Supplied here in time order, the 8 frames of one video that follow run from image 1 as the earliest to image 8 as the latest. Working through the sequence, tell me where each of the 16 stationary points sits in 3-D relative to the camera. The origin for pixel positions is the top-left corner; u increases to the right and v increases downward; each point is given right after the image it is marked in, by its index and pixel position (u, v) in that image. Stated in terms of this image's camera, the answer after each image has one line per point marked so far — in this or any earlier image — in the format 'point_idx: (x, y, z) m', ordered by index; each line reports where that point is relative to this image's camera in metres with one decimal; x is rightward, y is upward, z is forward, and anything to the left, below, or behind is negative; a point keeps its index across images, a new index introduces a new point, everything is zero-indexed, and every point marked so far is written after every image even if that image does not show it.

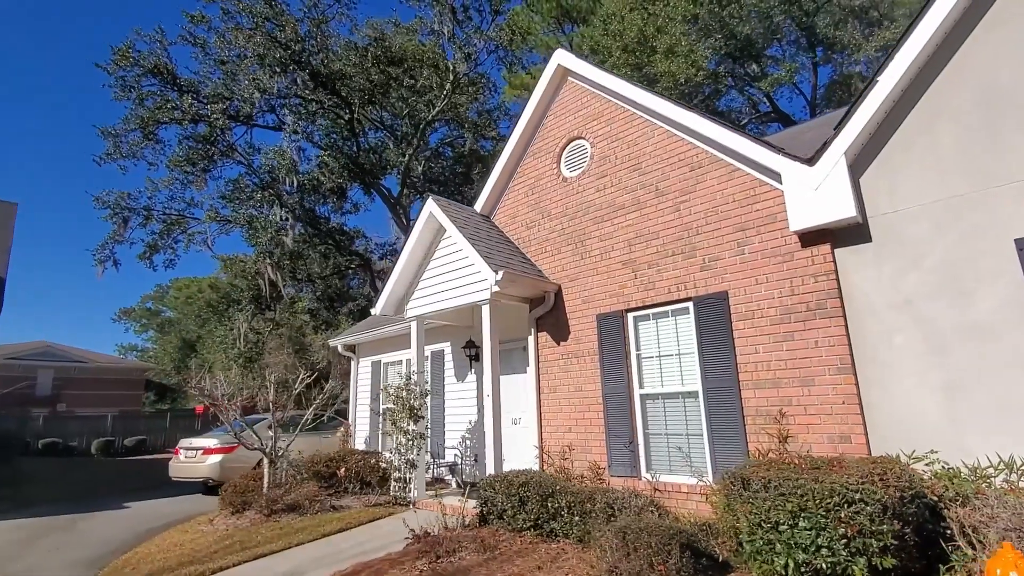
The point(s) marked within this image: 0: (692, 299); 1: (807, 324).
0: (+2.5, -0.2, +7.2) m
1: (+3.5, -0.4, +6.1) m
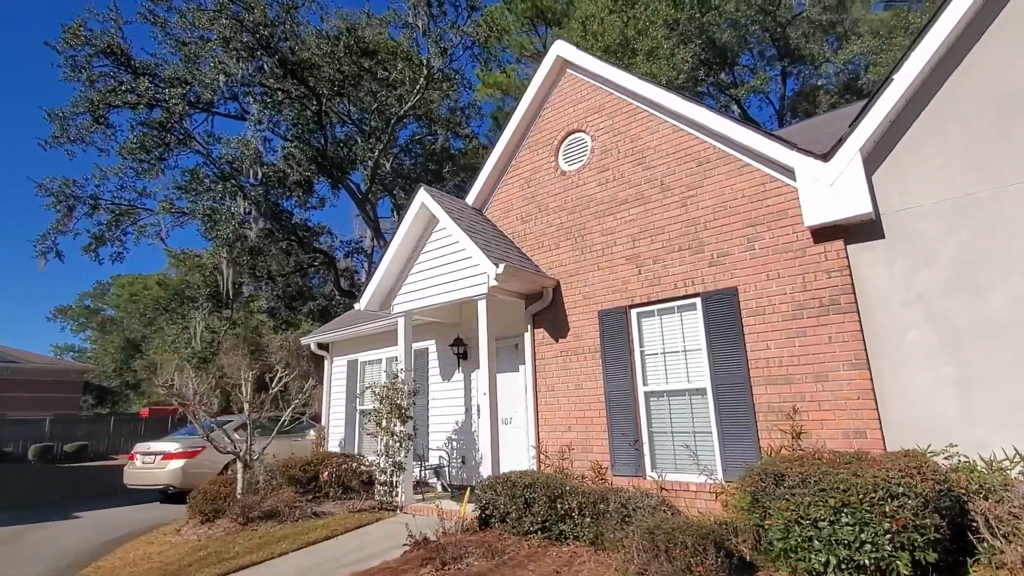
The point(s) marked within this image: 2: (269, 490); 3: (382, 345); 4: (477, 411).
0: (+2.6, -0.1, +7.1) m
1: (+3.6, -0.4, +6.1) m
2: (-4.3, -3.6, +9.3) m
3: (-3.2, -1.4, +12.6) m
4: (-0.7, -2.4, +10.2) m
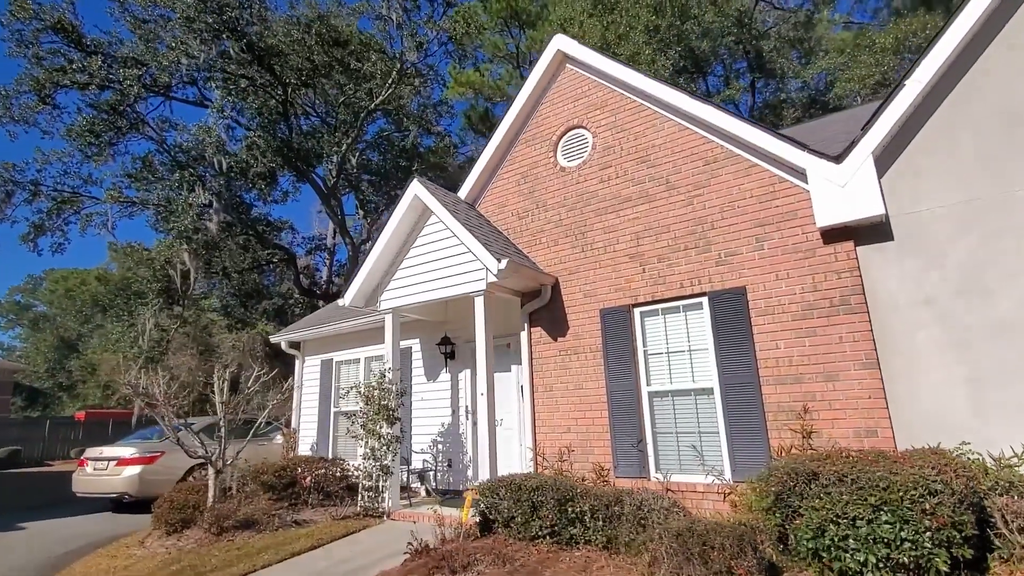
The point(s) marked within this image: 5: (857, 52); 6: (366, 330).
0: (+2.6, -0.1, +7.0) m
1: (+3.8, -0.4, +6.1) m
2: (-4.5, -3.5, +8.6) m
3: (-3.5, -1.3, +12.1) m
4: (-0.9, -2.4, +9.9) m
5: (+12.3, +8.4, +18.4) m
6: (-3.4, -1.0, +11.9) m
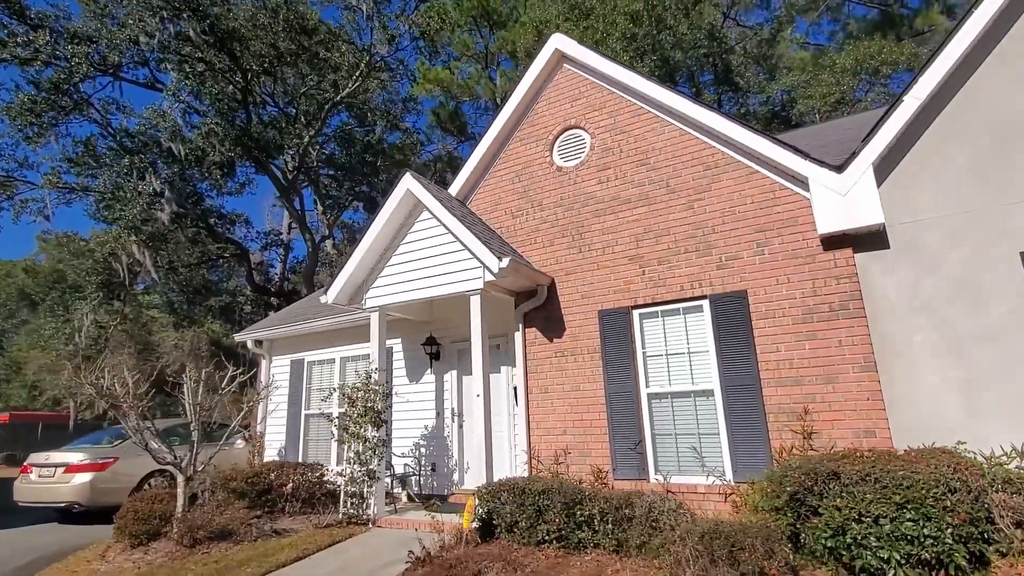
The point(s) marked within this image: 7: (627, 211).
0: (+2.7, -0.1, +7.1) m
1: (+3.9, -0.4, +6.3) m
2: (-4.6, -3.4, +8.0) m
3: (-3.9, -1.2, +11.6) m
4: (-1.1, -2.4, +9.6) m
5: (+11.4, +8.1, +19.3) m
6: (-3.7, -0.9, +11.5) m
7: (+1.8, +1.2, +7.9) m
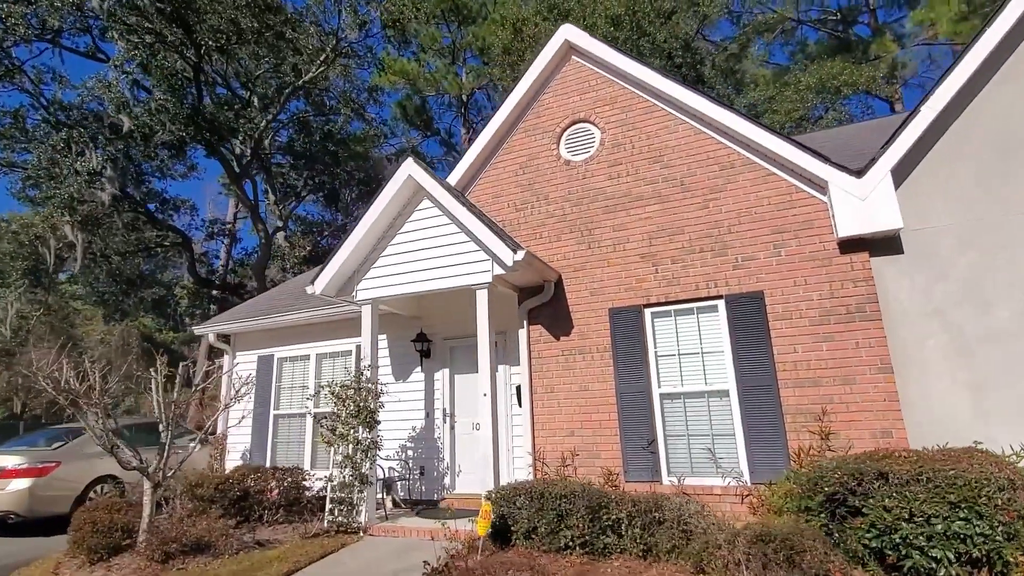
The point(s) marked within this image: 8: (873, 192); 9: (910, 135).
0: (+2.9, -0.1, +7.1) m
1: (+4.1, -0.5, +6.4) m
2: (-4.6, -3.2, +7.2) m
3: (-4.2, -1.0, +10.9) m
4: (-1.2, -2.3, +9.2) m
5: (+10.5, +7.8, +20.2) m
6: (-4.0, -0.7, +10.7) m
7: (+1.9, +1.2, +7.8) m
8: (+4.4, +1.2, +6.4) m
9: (+4.9, +1.9, +6.4) m
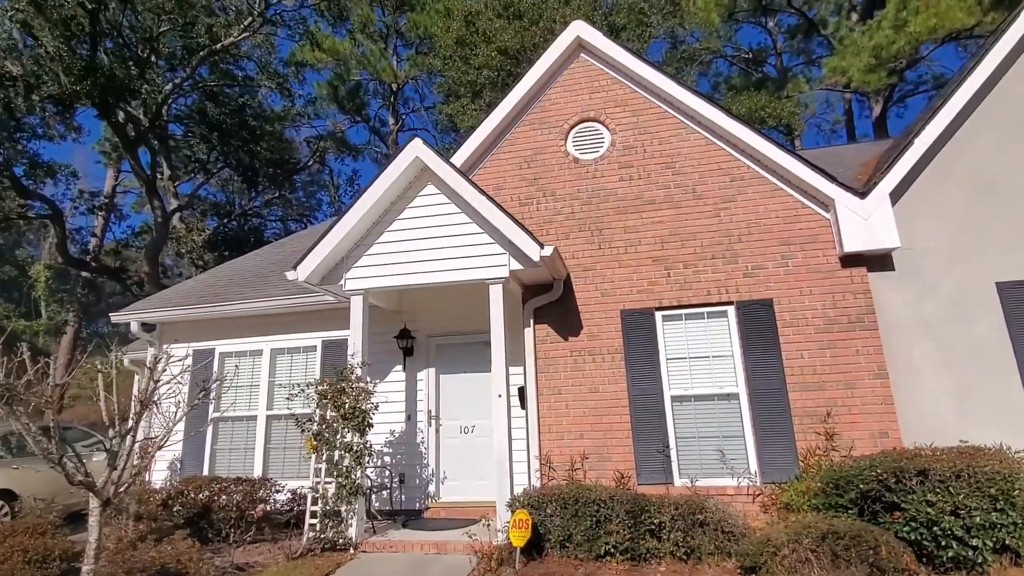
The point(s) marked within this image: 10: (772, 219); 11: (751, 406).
0: (+3.1, -0.2, +7.3) m
1: (+4.5, -0.6, +6.9) m
2: (-4.3, -2.9, +6.0) m
3: (-4.6, -0.8, +9.6) m
4: (-1.4, -2.2, +8.6) m
5: (+8.4, +7.3, +21.7) m
6: (-4.3, -0.5, +9.6) m
7: (+2.1, +1.2, +7.9) m
8: (+4.8, +1.0, +6.9) m
9: (+5.3, +1.7, +7.0) m
10: (+3.7, +1.0, +7.5) m
11: (+3.2, -1.6, +7.0) m
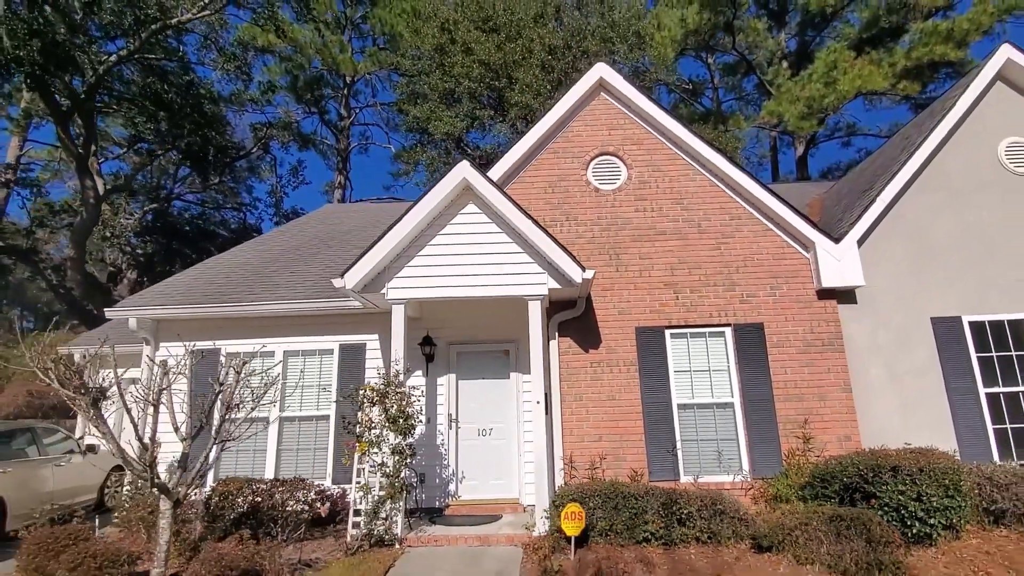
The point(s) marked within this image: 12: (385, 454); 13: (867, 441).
0: (+3.6, -0.6, +8.6) m
1: (+5.0, -1.1, +8.4) m
2: (-3.7, -3.0, +6.1) m
3: (-4.4, -0.8, +9.7) m
4: (-1.1, -2.3, +9.1) m
5: (+7.0, +6.7, +23.6) m
6: (-4.1, -0.5, +9.6) m
7: (+2.6, +0.8, +8.9) m
8: (+5.4, +0.5, +8.5) m
9: (+5.9, +1.2, +8.6) m
10: (+4.3, +0.6, +8.8) m
11: (+3.7, -2.0, +8.2) m
12: (-1.8, -2.3, +7.4) m
13: (+5.6, -2.4, +8.1) m
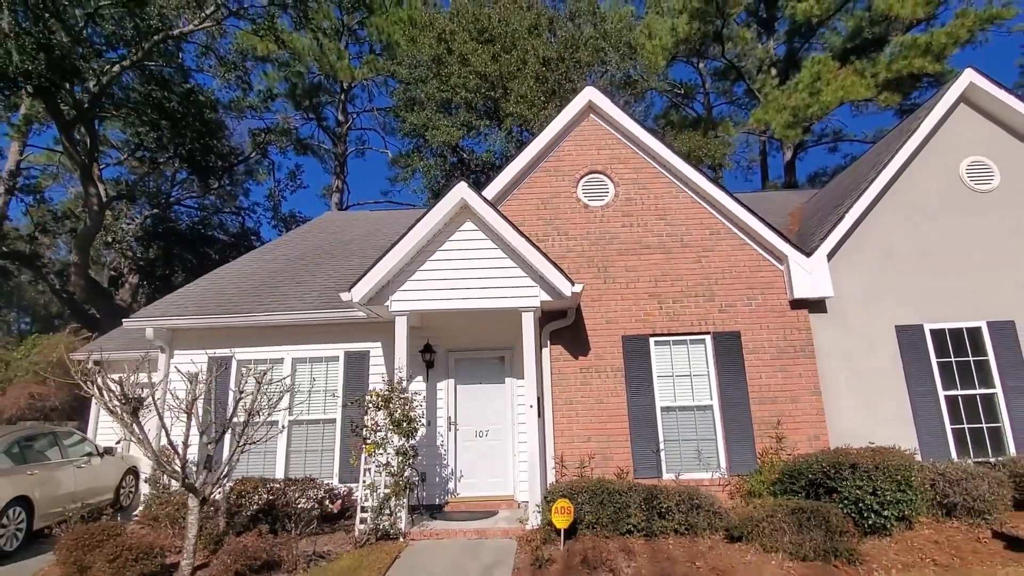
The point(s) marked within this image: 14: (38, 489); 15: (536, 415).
0: (+3.5, -0.8, +9.2) m
1: (+4.9, -1.3, +9.0) m
2: (-3.7, -3.2, +6.7) m
3: (-4.5, -1.0, +10.3) m
4: (-1.2, -2.5, +9.7) m
5: (+6.8, +6.6, +24.3) m
6: (-4.2, -0.7, +10.2) m
7: (+2.5, +0.6, +9.6) m
8: (+5.3, +0.3, +9.1) m
9: (+5.8, +1.0, +9.3) m
10: (+4.2, +0.4, +9.5) m
11: (+3.6, -2.2, +8.9) m
12: (-1.9, -2.6, +8.0) m
13: (+5.5, -2.6, +8.8) m
14: (-7.9, -3.4, +8.6) m
15: (+0.4, -2.0, +8.1) m
